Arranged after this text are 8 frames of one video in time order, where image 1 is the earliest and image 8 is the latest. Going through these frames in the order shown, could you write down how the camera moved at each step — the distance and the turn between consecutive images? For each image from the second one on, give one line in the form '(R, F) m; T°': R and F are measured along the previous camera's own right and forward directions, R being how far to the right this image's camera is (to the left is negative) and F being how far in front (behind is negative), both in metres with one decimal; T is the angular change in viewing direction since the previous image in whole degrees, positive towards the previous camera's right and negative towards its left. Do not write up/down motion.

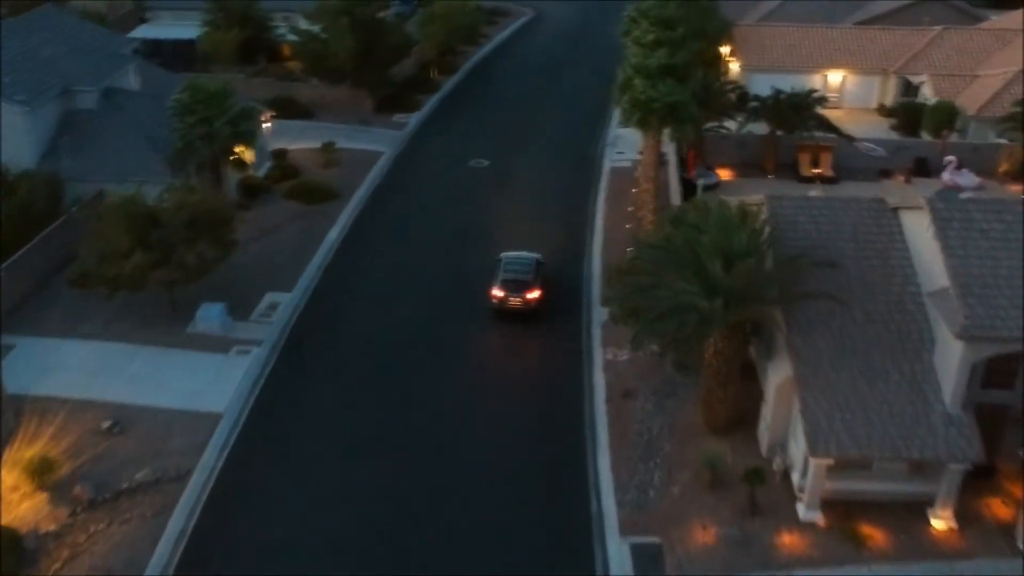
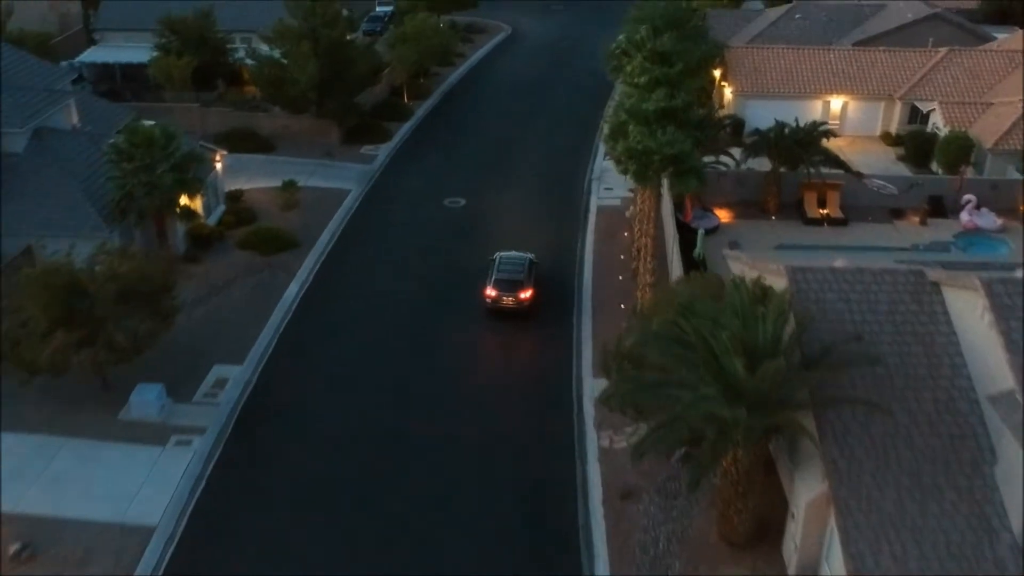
(0.0, +3.3) m; +1°
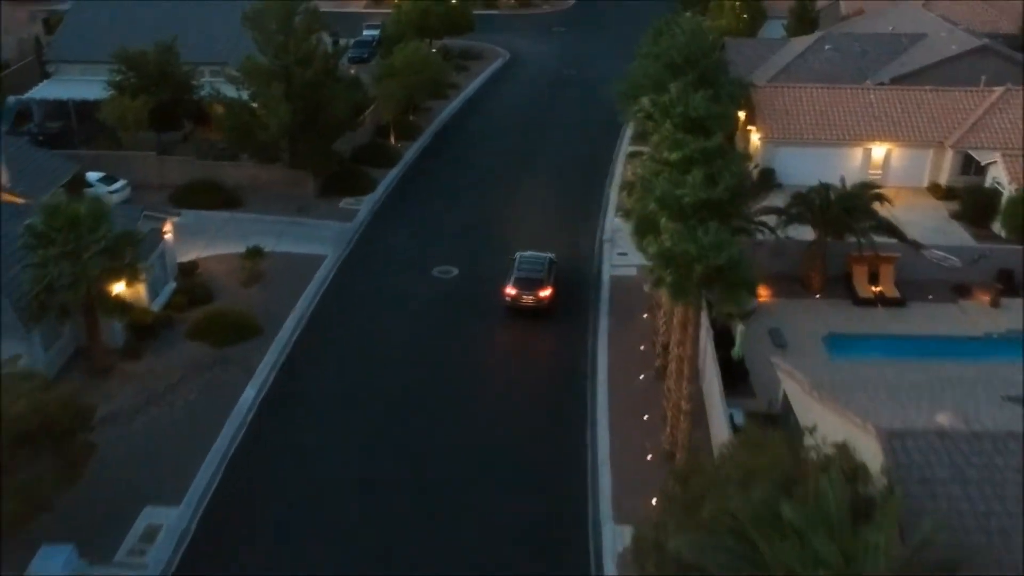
(-0.1, +4.9) m; 0°
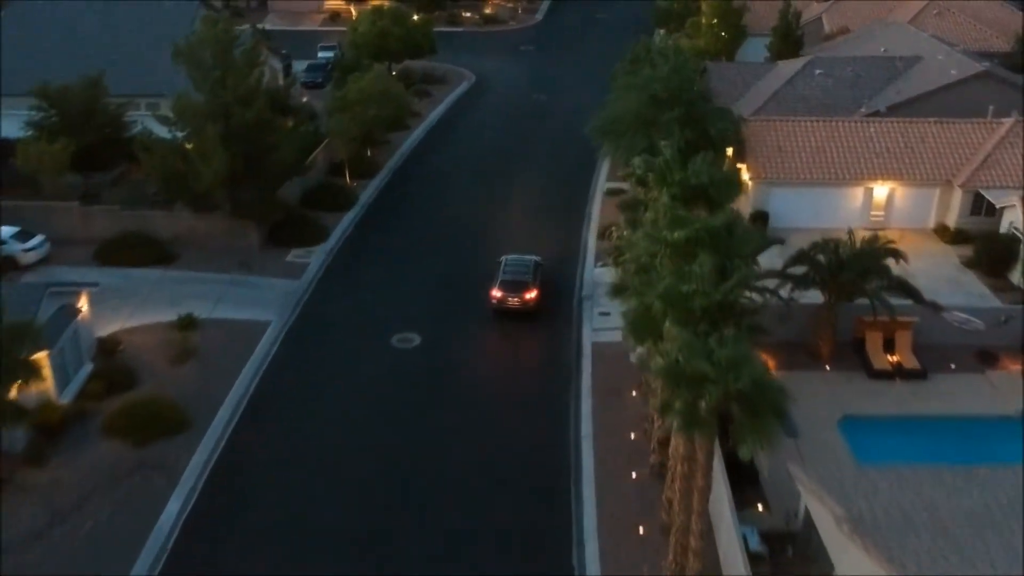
(0.0, +3.6) m; +2°
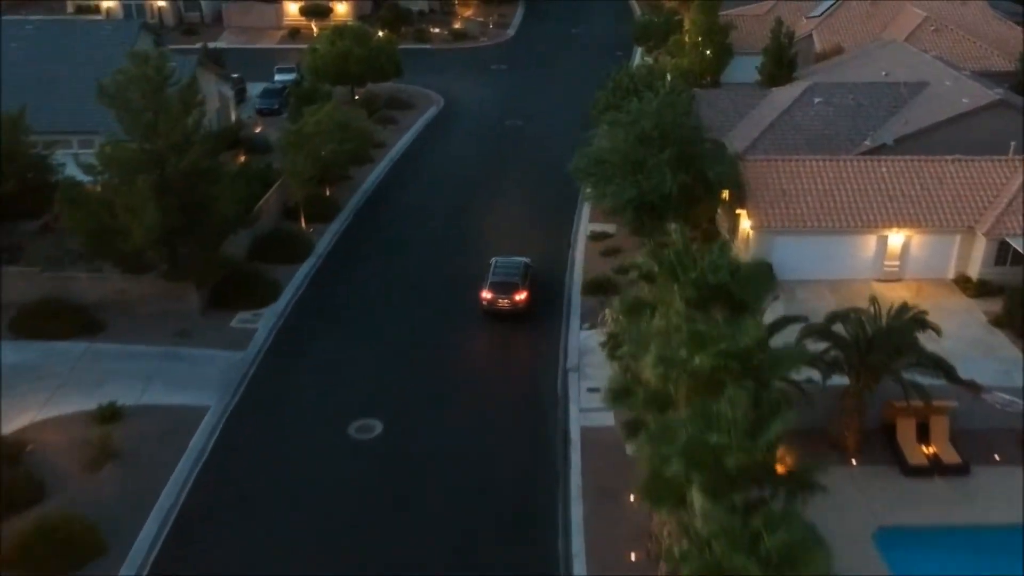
(0.0, +3.6) m; +2°
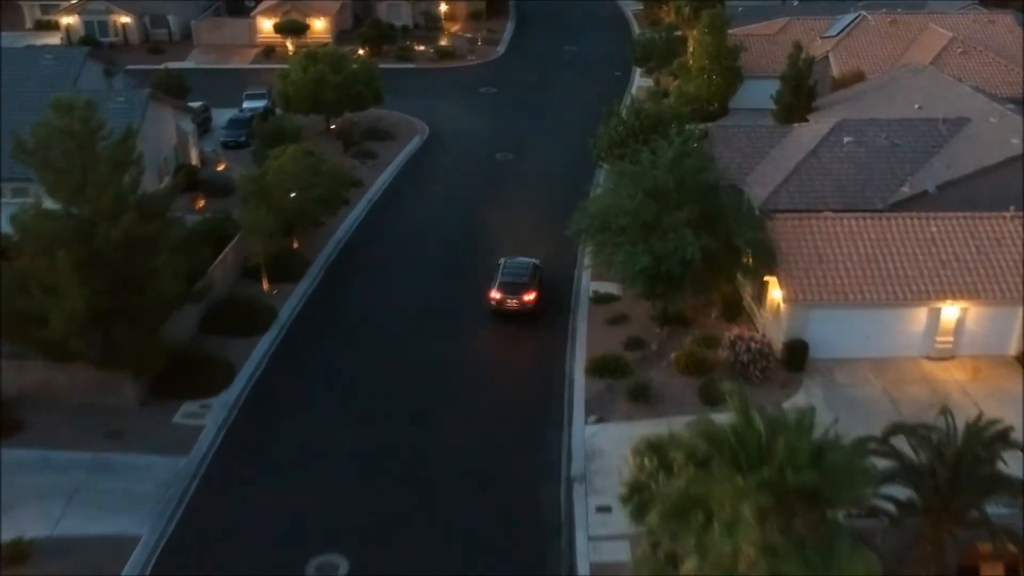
(-0.1, +4.2) m; +1°
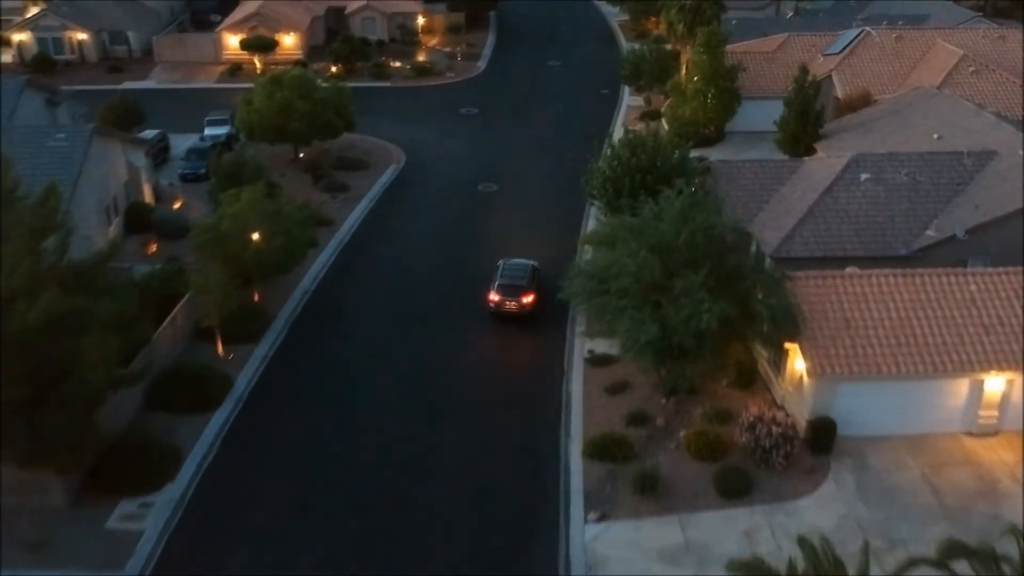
(-0.1, +3.2) m; +1°
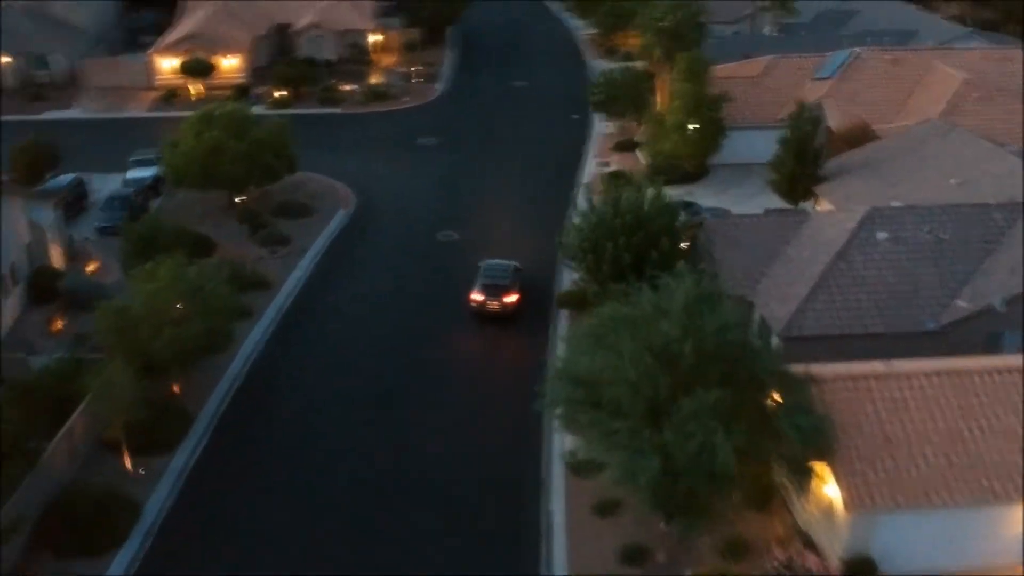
(0.0, +4.3) m; +2°
